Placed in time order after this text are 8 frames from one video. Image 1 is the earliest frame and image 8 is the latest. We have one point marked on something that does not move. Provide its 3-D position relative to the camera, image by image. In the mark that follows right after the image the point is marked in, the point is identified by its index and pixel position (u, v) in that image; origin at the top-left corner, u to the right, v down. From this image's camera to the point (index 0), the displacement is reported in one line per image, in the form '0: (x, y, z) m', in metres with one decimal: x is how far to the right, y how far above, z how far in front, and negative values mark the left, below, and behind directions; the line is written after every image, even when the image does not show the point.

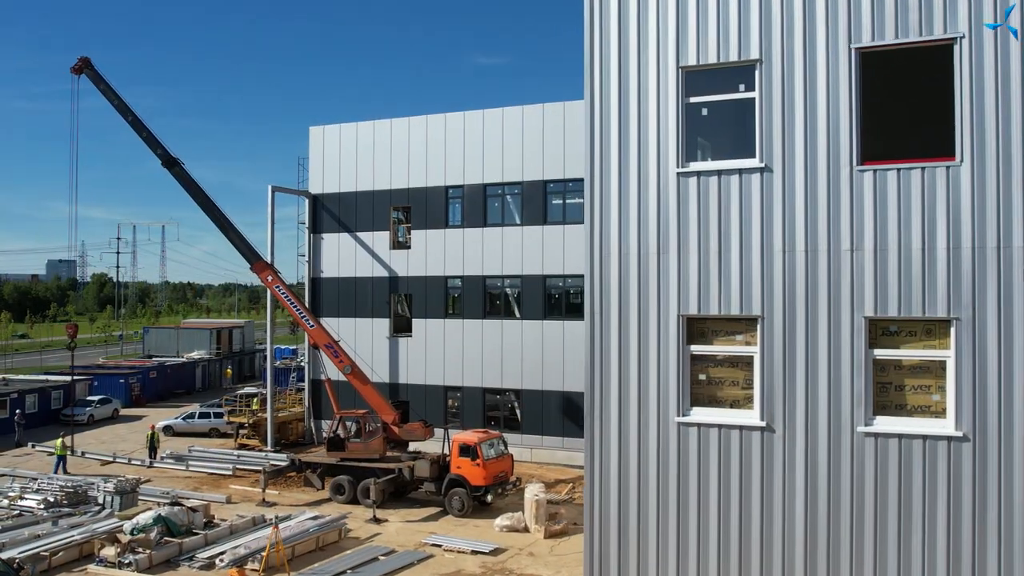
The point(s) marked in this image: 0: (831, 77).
0: (+3.2, +2.1, +7.3) m
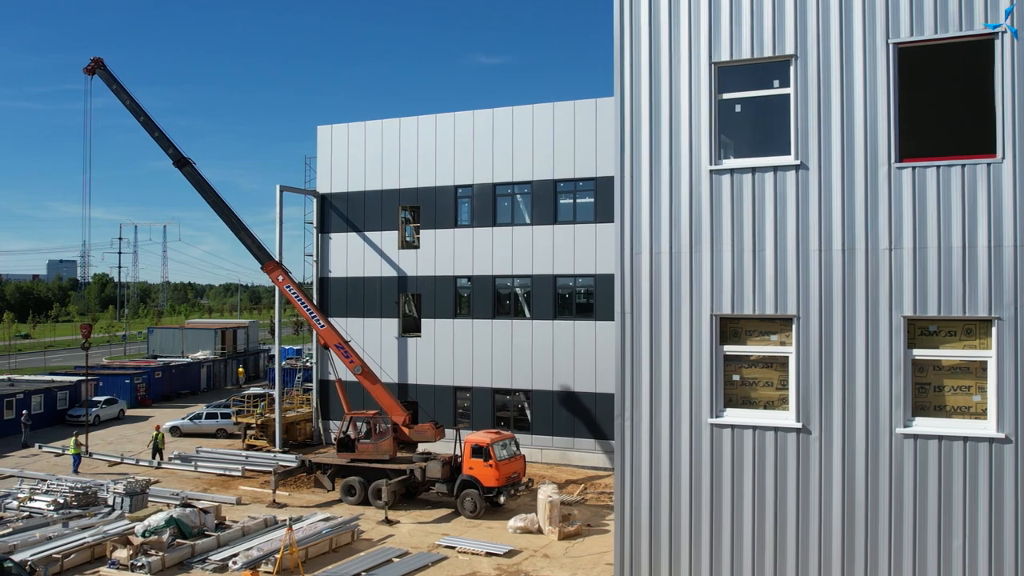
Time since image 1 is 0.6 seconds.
0: (+3.5, +2.1, +7.1) m
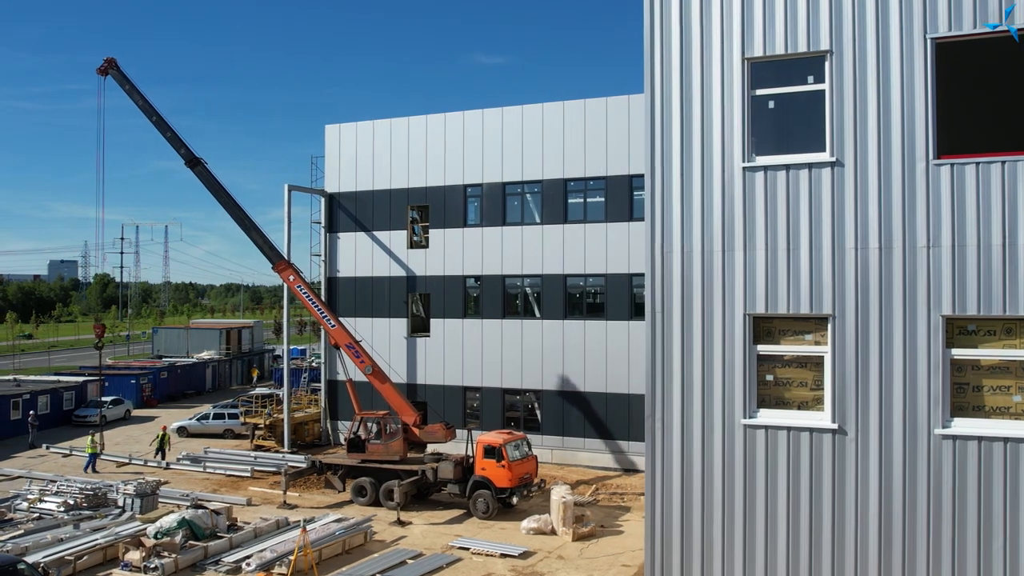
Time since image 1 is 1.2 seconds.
0: (+3.8, +2.1, +7.0) m
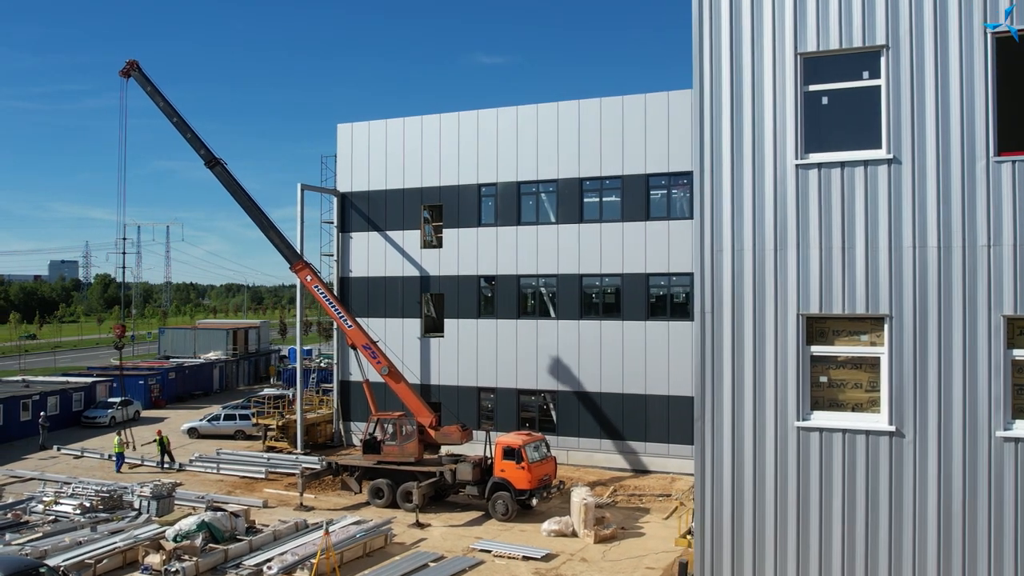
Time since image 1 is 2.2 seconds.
0: (+4.2, +2.1, +6.9) m
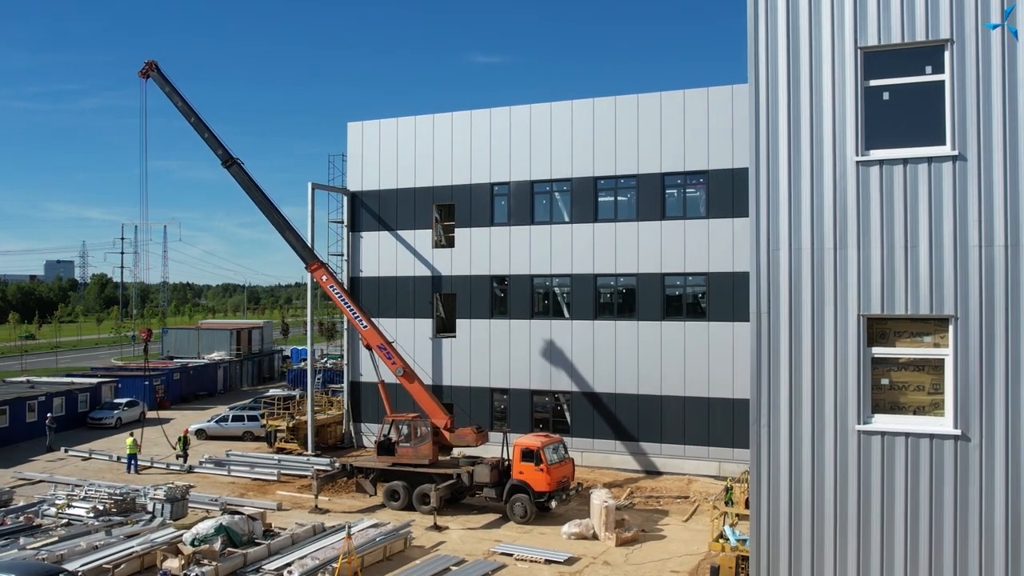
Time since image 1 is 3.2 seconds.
0: (+4.7, +2.1, +6.7) m
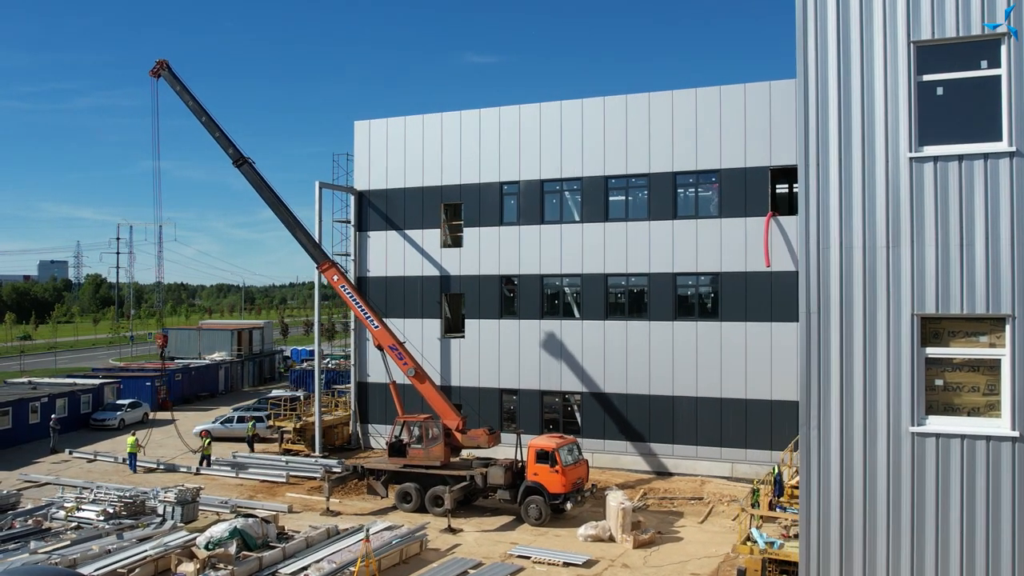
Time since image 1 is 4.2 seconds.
0: (+5.2, +2.1, +6.5) m
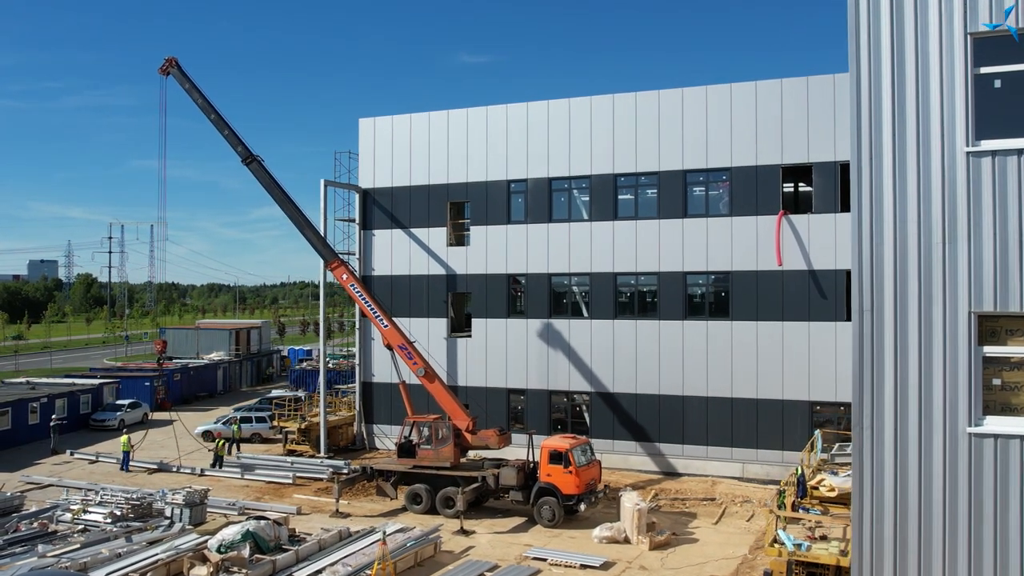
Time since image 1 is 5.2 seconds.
0: (+5.6, +2.1, +6.4) m
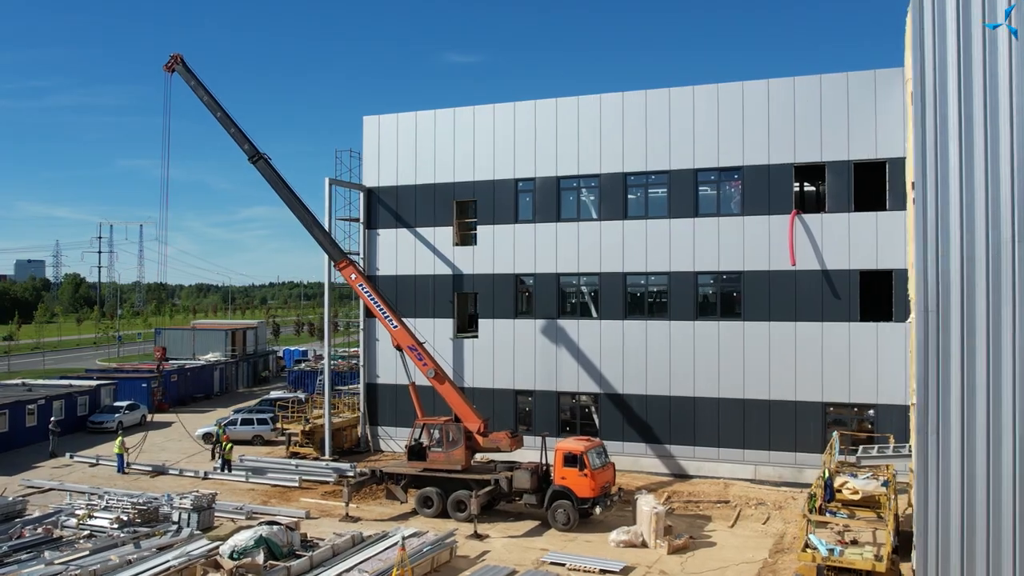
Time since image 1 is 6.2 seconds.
0: (+6.1, +2.1, +6.2) m
